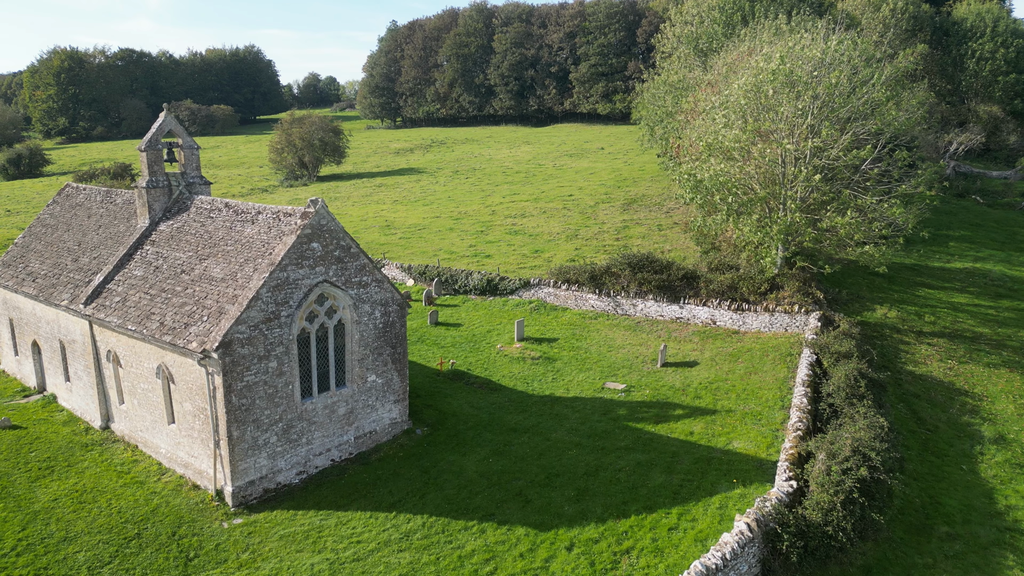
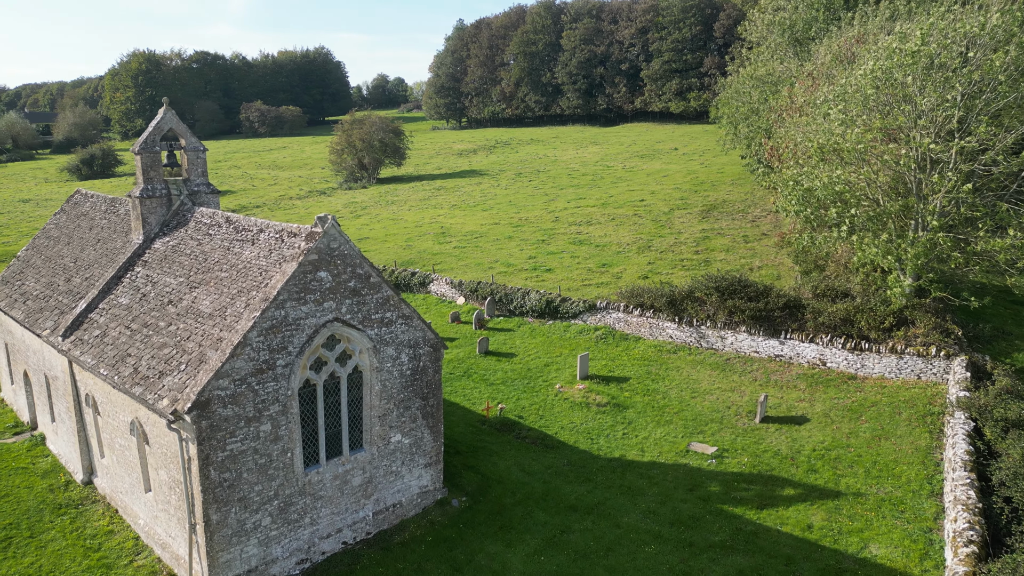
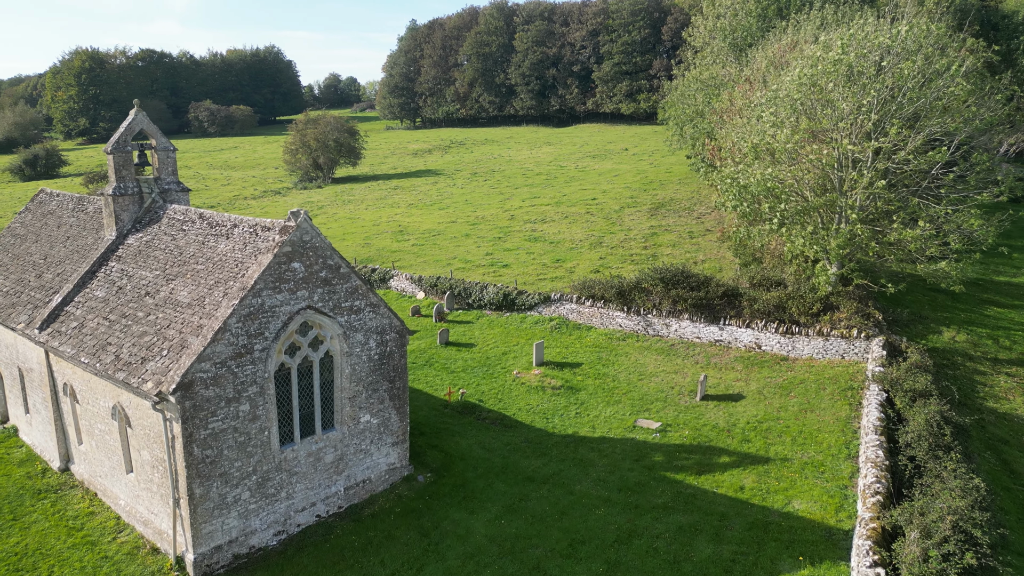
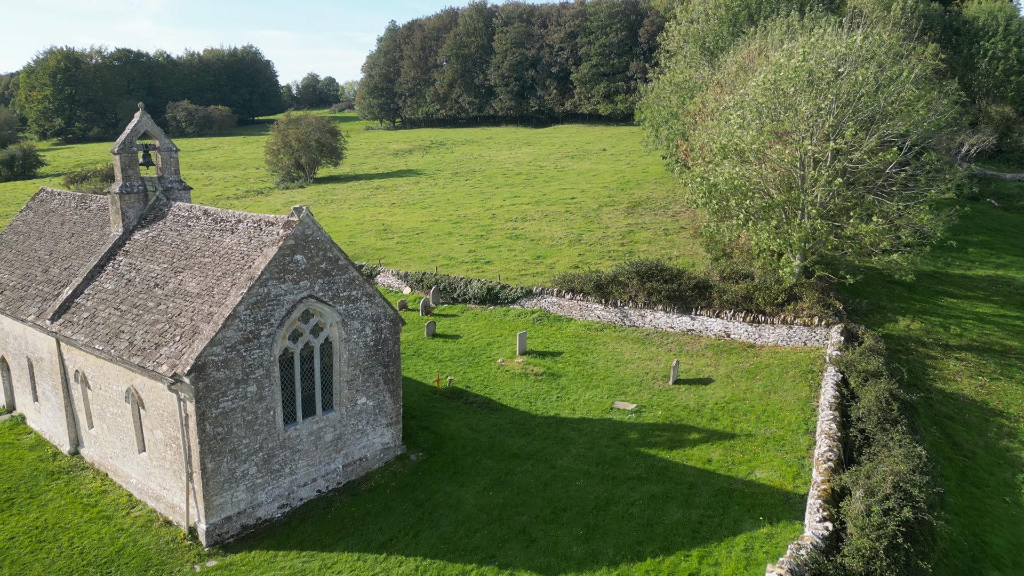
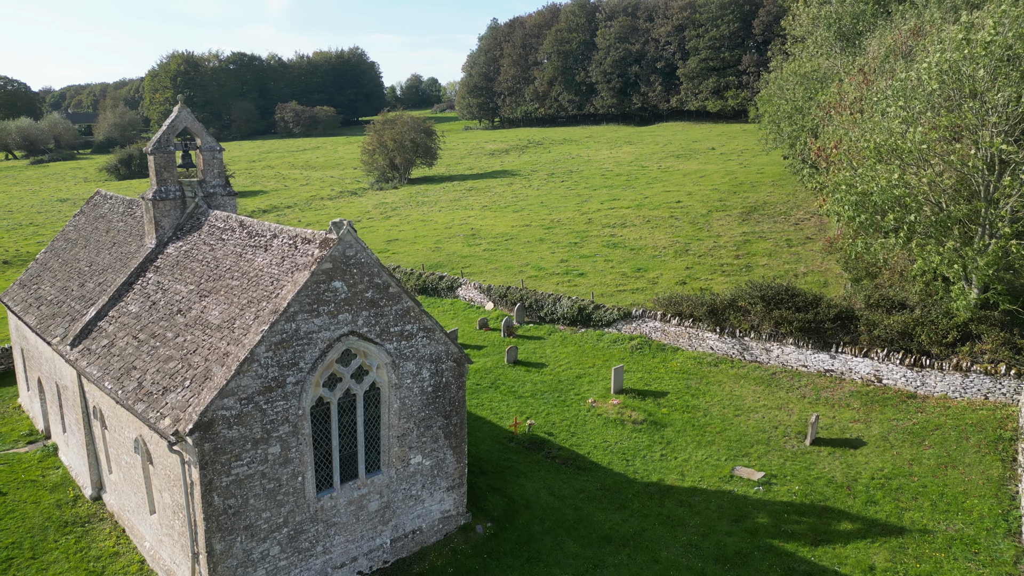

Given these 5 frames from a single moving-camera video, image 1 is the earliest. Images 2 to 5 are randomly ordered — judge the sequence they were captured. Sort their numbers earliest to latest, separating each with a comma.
4, 3, 2, 5
